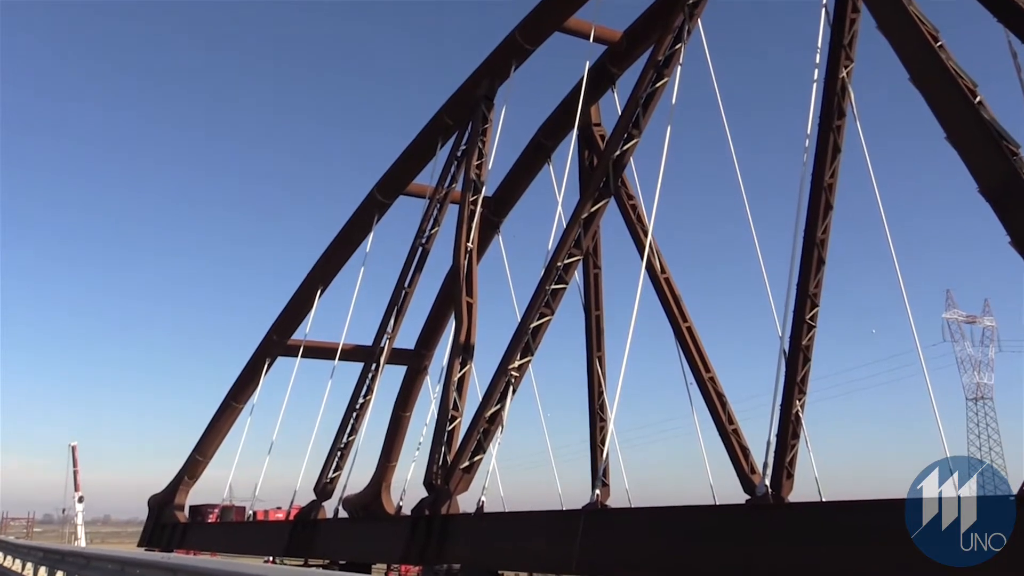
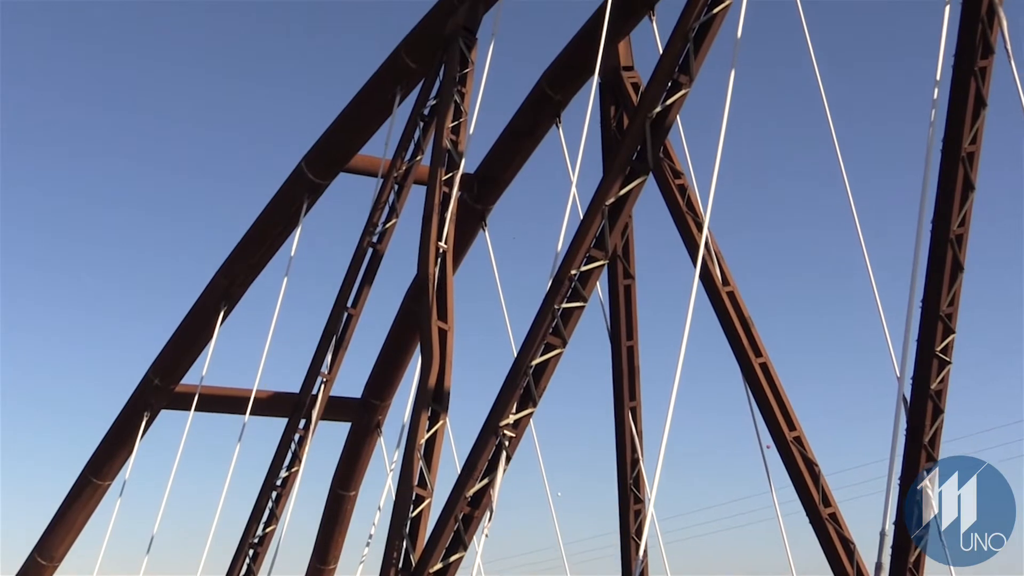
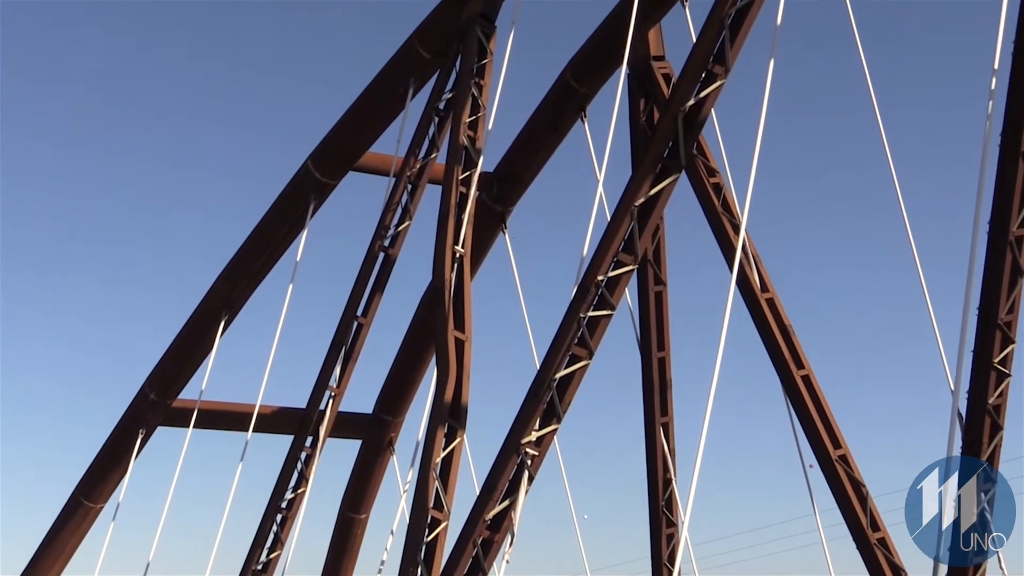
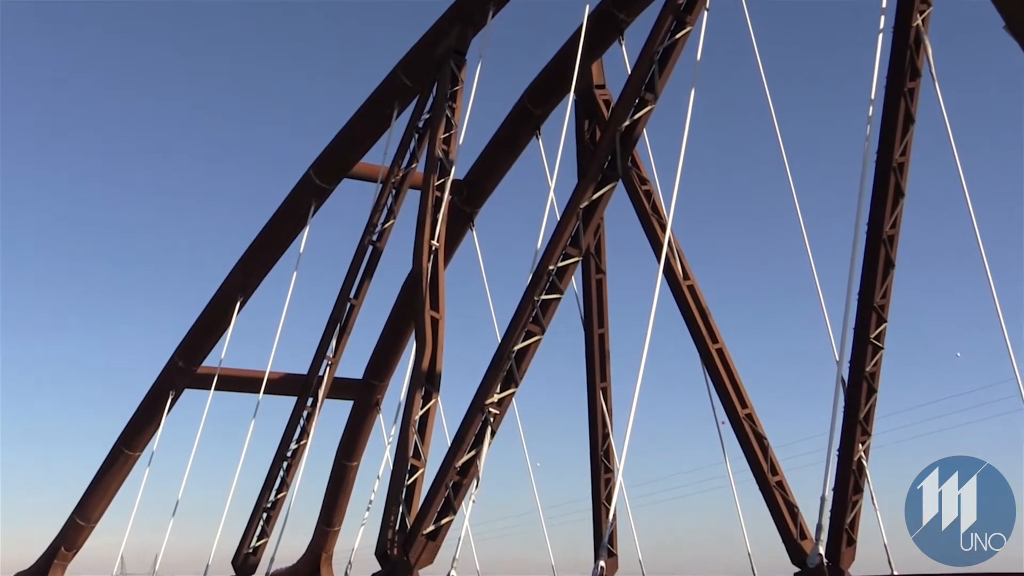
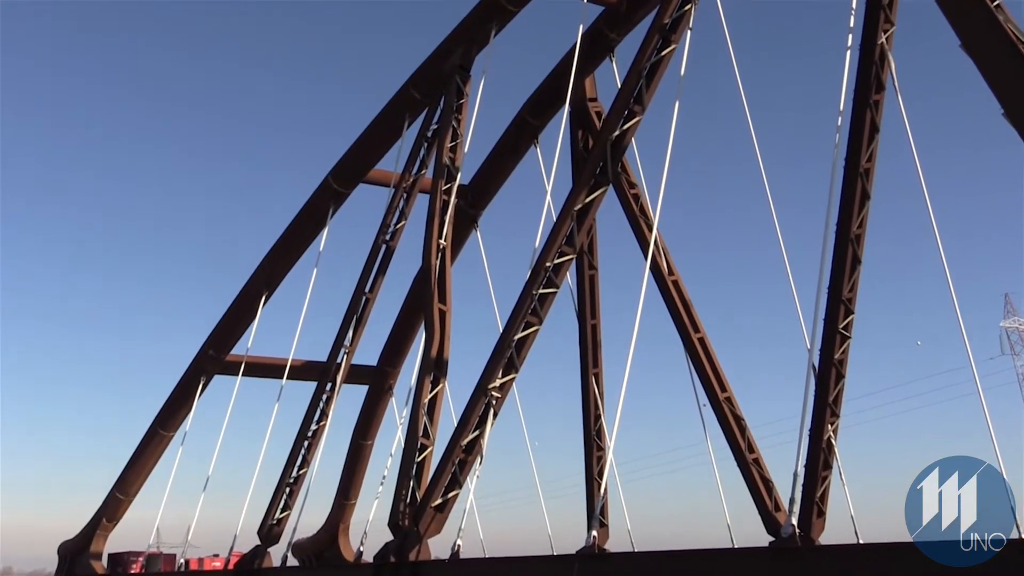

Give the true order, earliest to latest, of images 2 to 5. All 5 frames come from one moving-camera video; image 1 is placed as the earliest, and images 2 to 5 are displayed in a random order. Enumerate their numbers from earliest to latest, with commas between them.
5, 4, 2, 3
